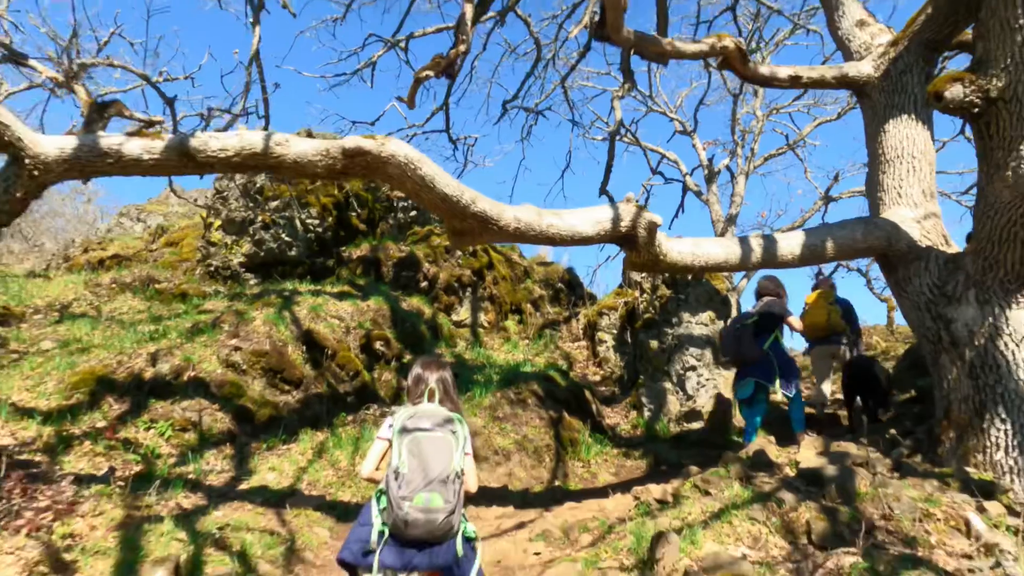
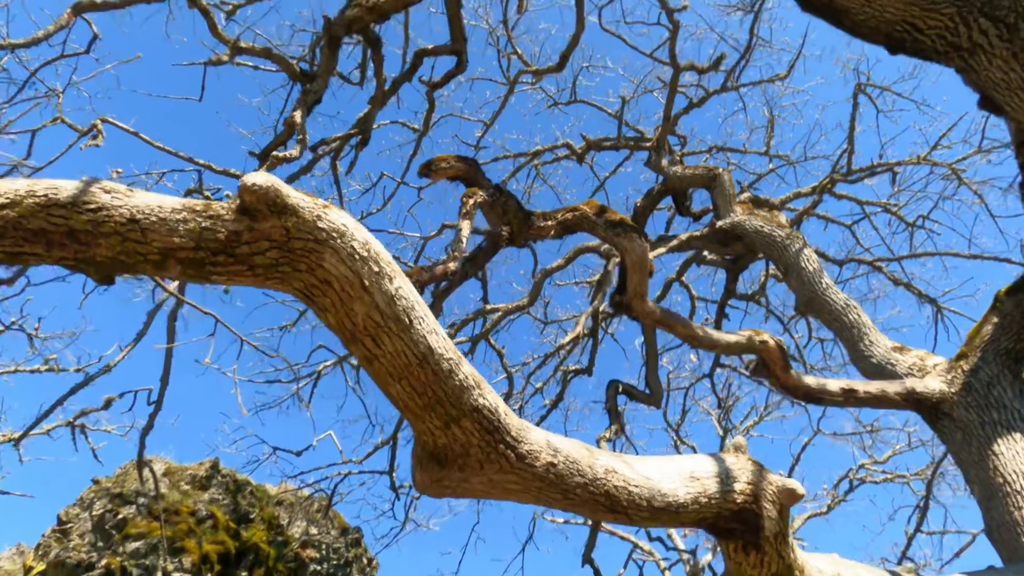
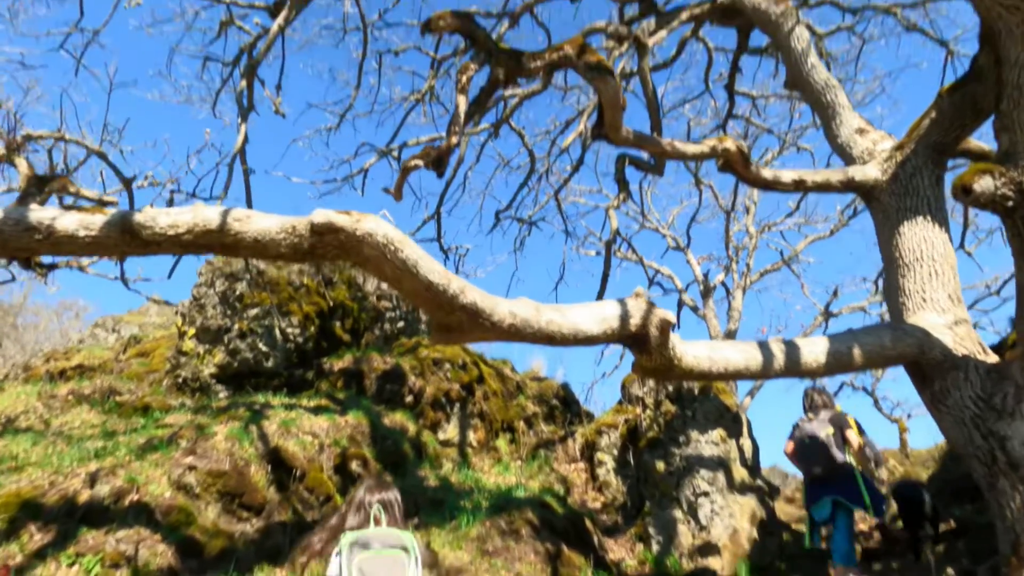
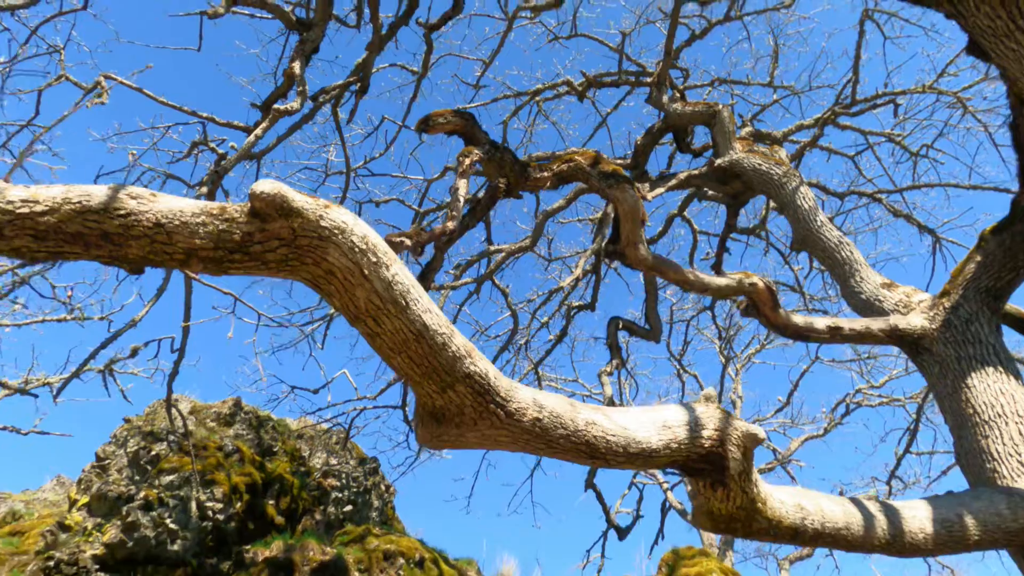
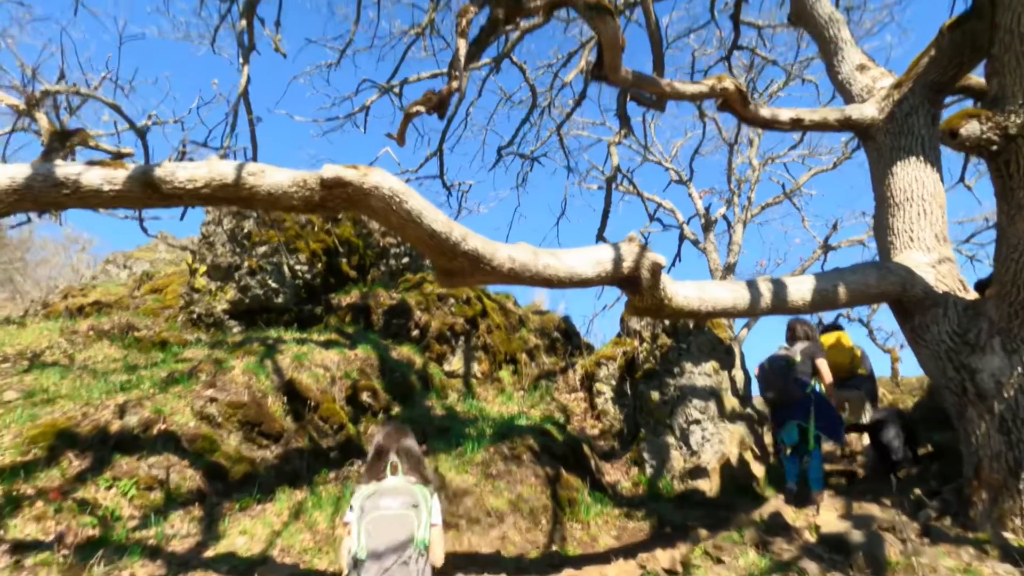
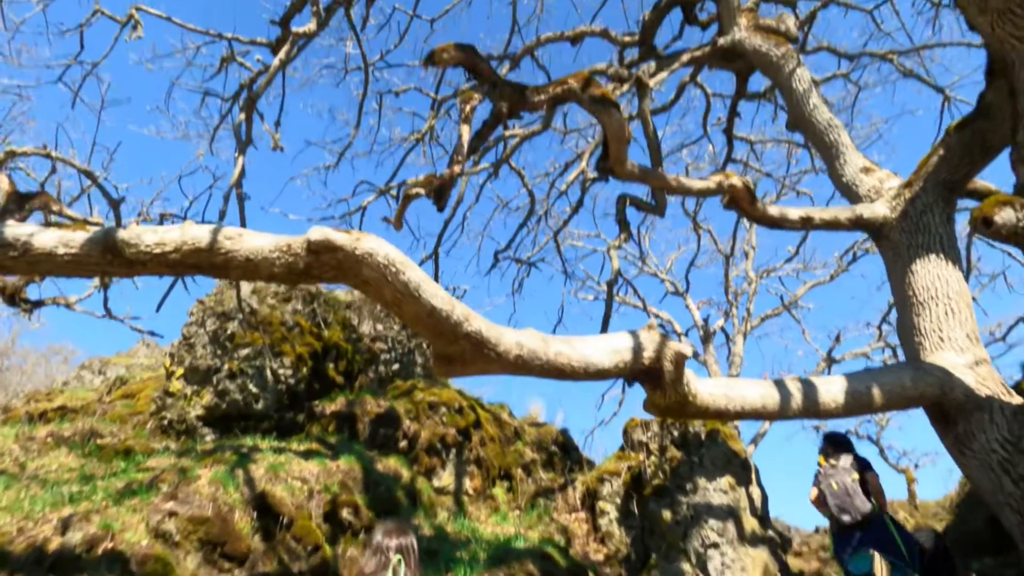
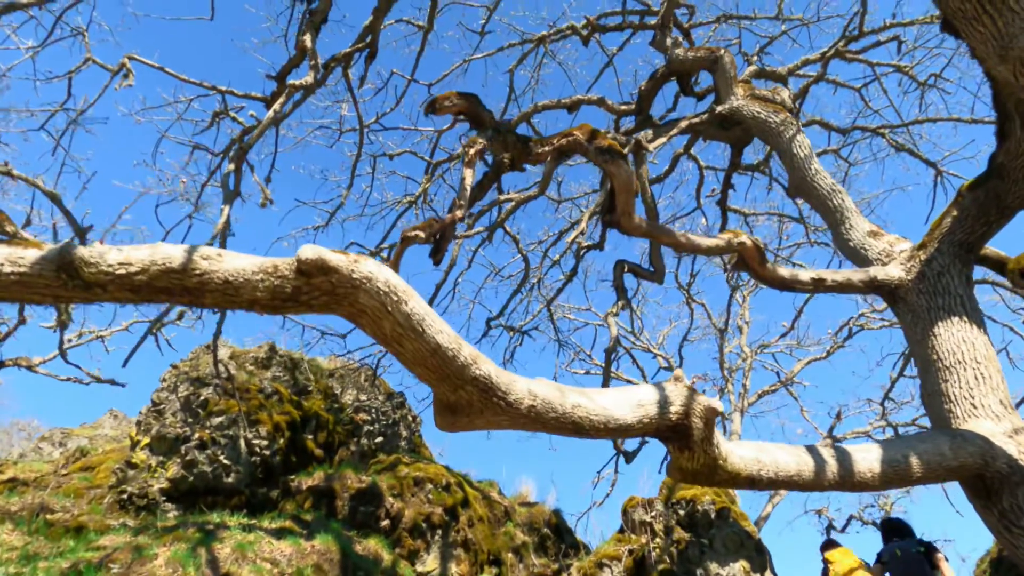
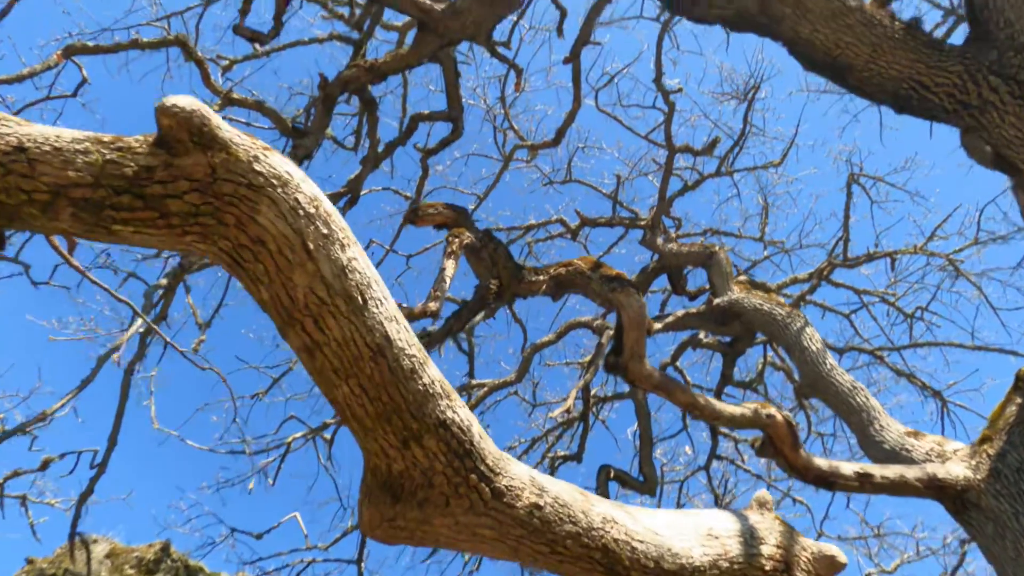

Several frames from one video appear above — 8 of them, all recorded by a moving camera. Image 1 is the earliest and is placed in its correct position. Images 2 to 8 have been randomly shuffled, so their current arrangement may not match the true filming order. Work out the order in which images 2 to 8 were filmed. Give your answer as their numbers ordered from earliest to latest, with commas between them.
5, 3, 6, 7, 4, 2, 8
